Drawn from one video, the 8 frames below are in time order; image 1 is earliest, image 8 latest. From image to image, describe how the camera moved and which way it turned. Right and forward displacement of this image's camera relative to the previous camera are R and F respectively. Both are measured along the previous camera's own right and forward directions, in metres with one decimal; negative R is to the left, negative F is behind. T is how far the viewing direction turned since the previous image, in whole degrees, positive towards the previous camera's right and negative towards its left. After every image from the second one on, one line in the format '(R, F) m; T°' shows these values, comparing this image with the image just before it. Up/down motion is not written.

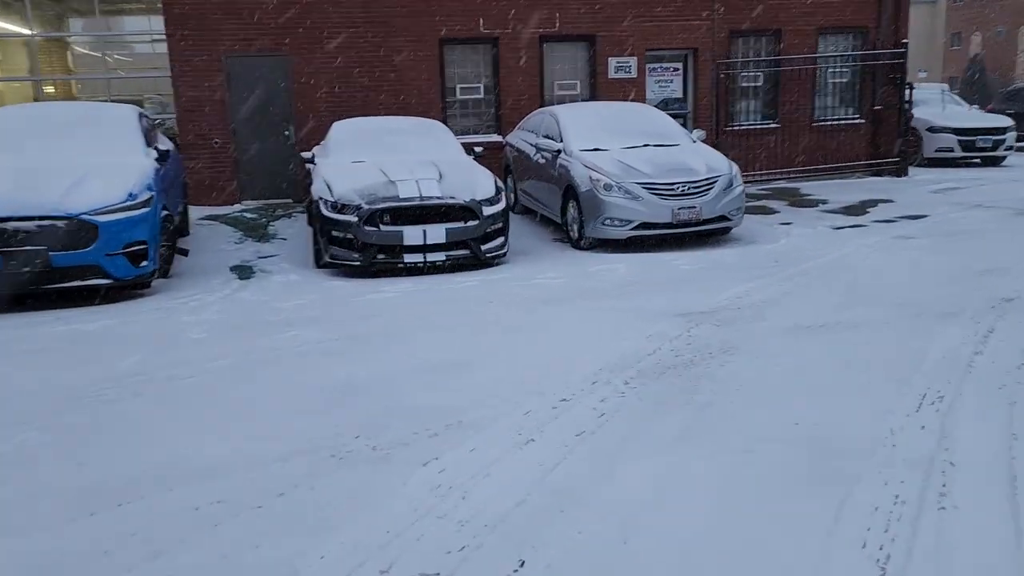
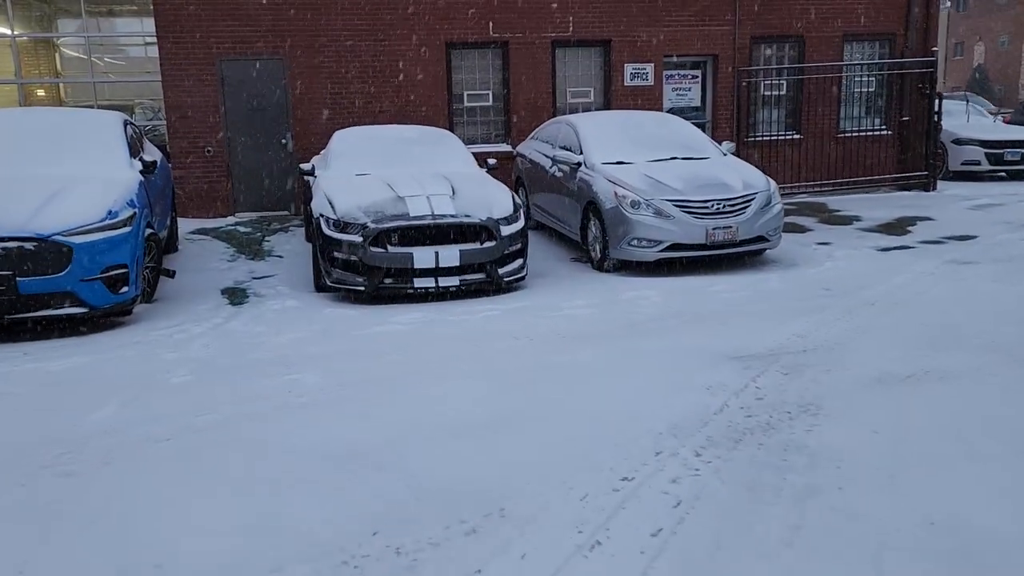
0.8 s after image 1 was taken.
(-0.2, +0.8) m; 0°
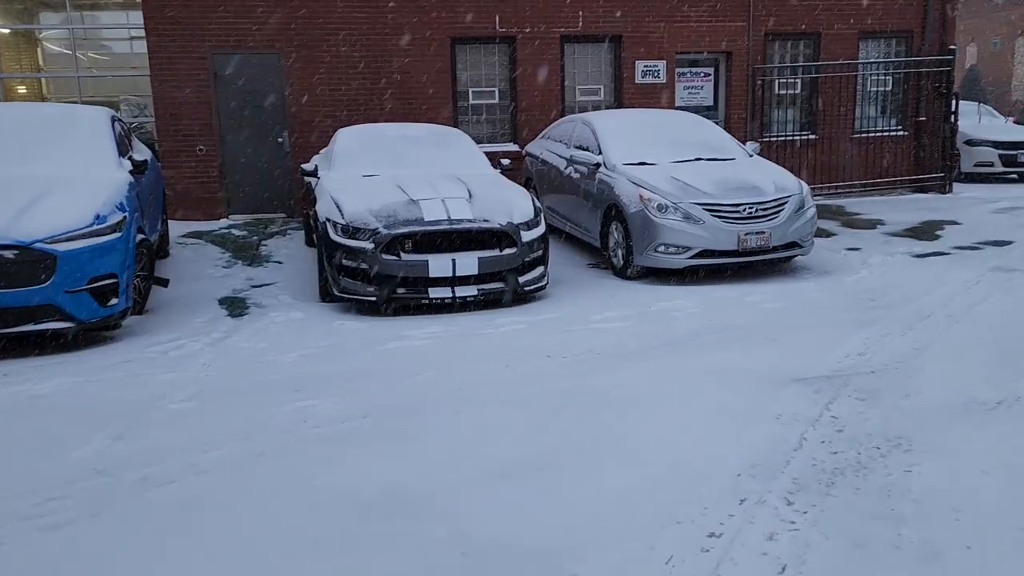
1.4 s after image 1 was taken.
(-0.3, +0.5) m; +1°
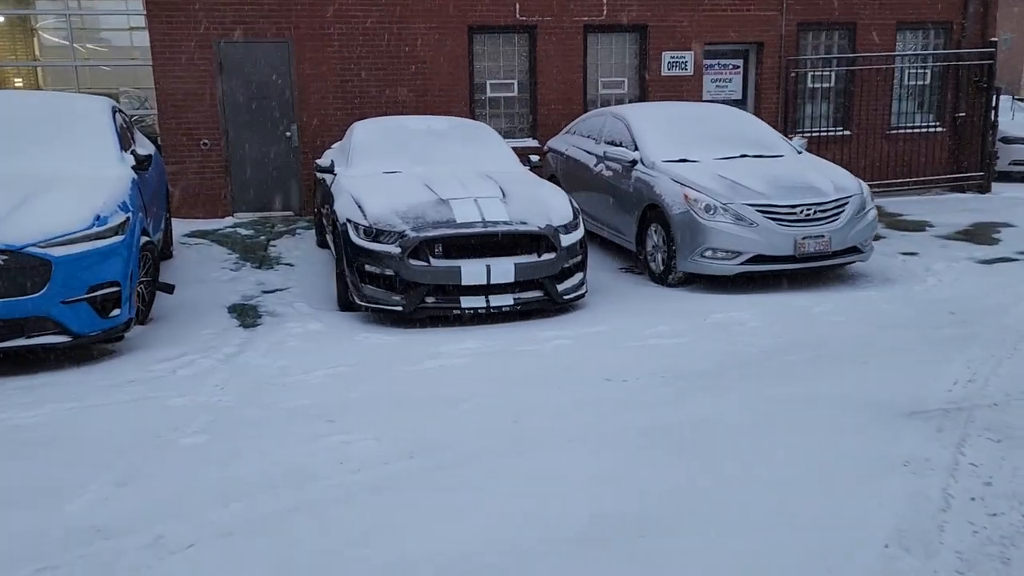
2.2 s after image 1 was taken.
(-0.3, +0.6) m; 0°
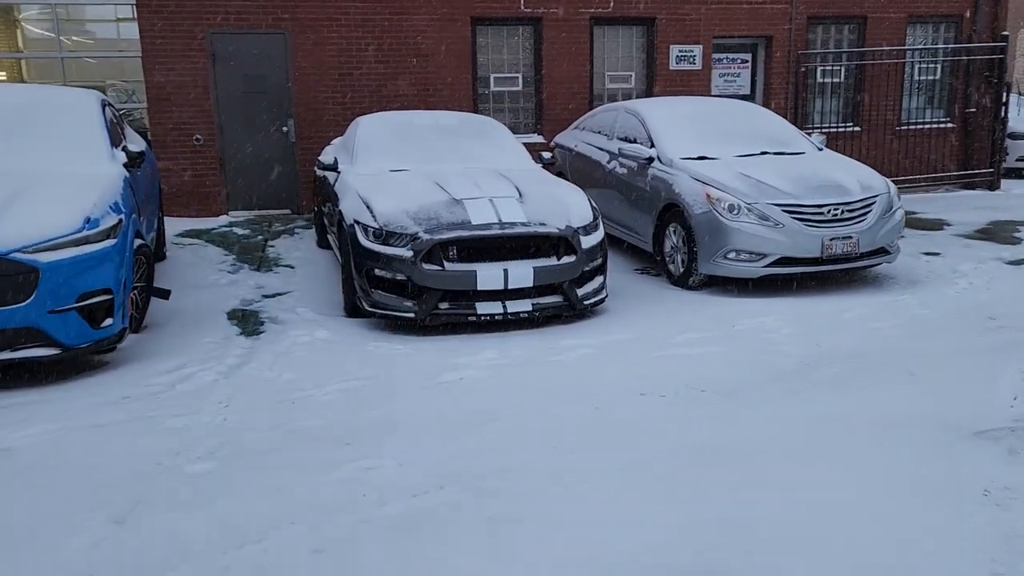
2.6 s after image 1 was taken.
(-0.2, +0.3) m; +1°
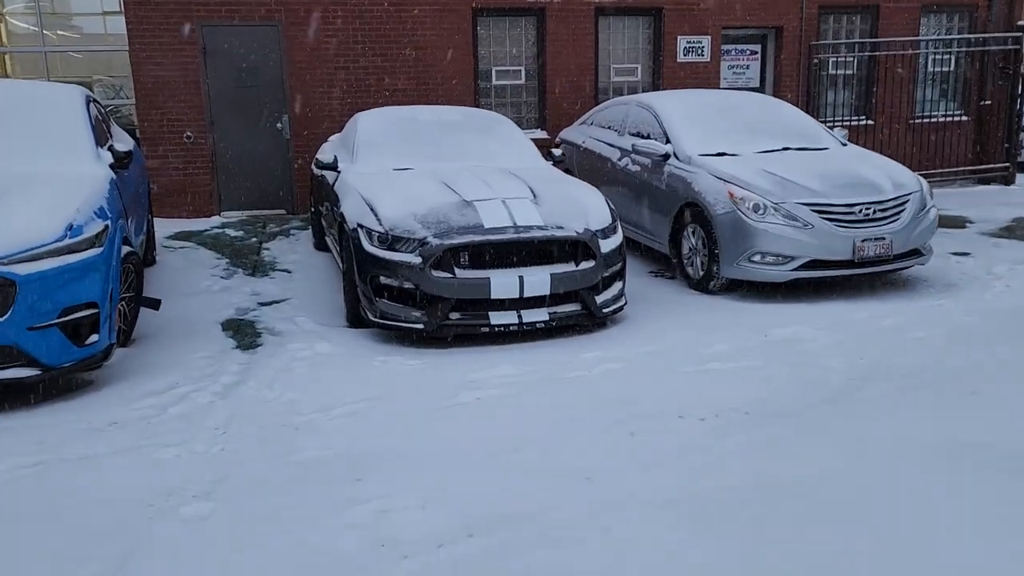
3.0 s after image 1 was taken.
(-0.2, +0.4) m; +1°
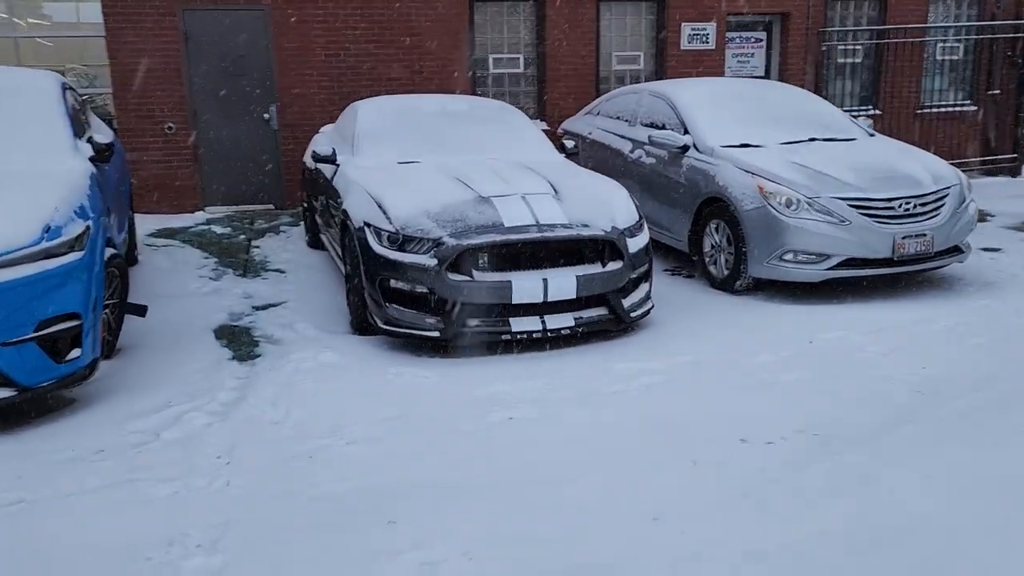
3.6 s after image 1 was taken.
(-0.3, +0.5) m; +1°
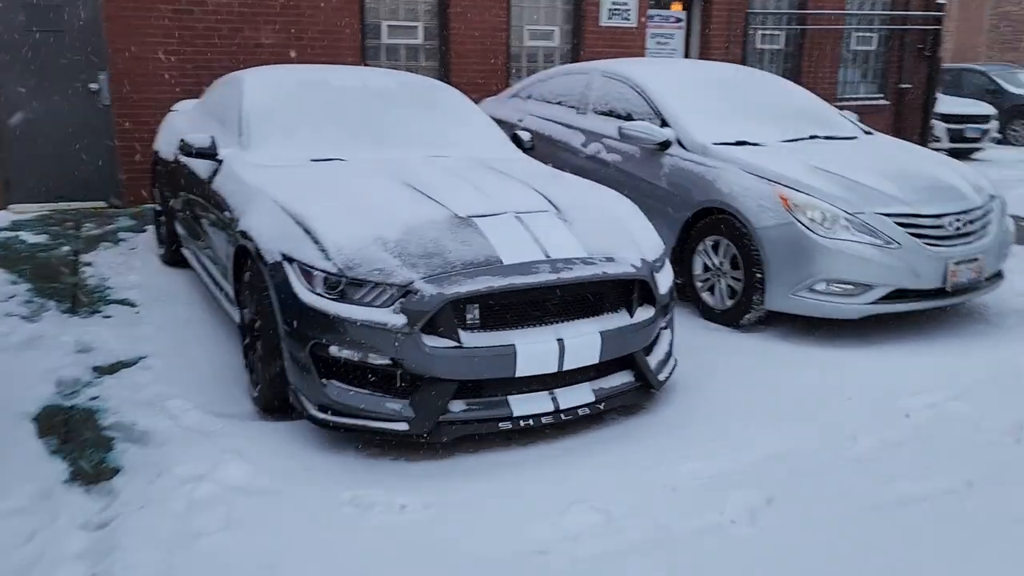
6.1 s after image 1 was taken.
(-0.7, +1.7) m; +11°
